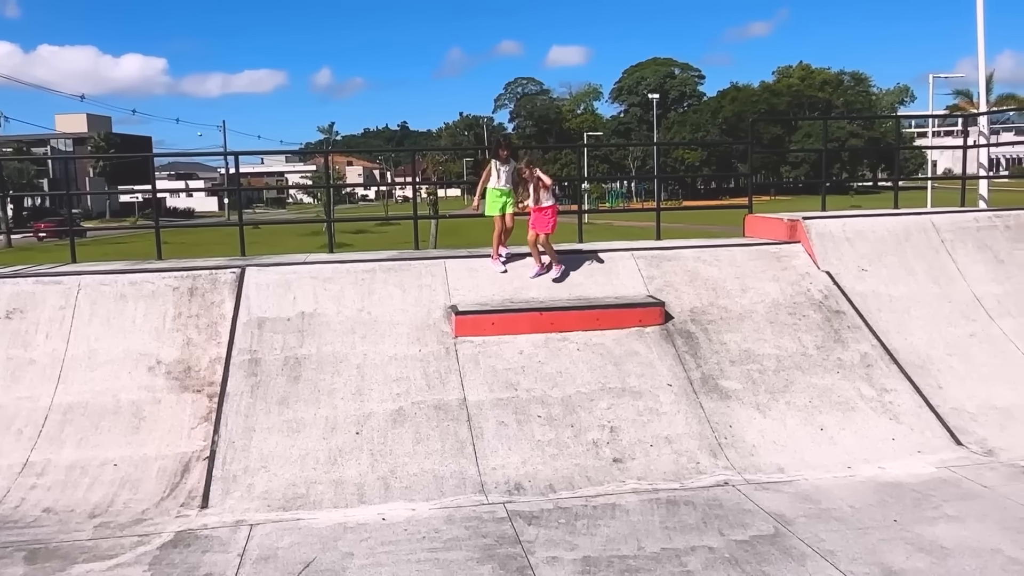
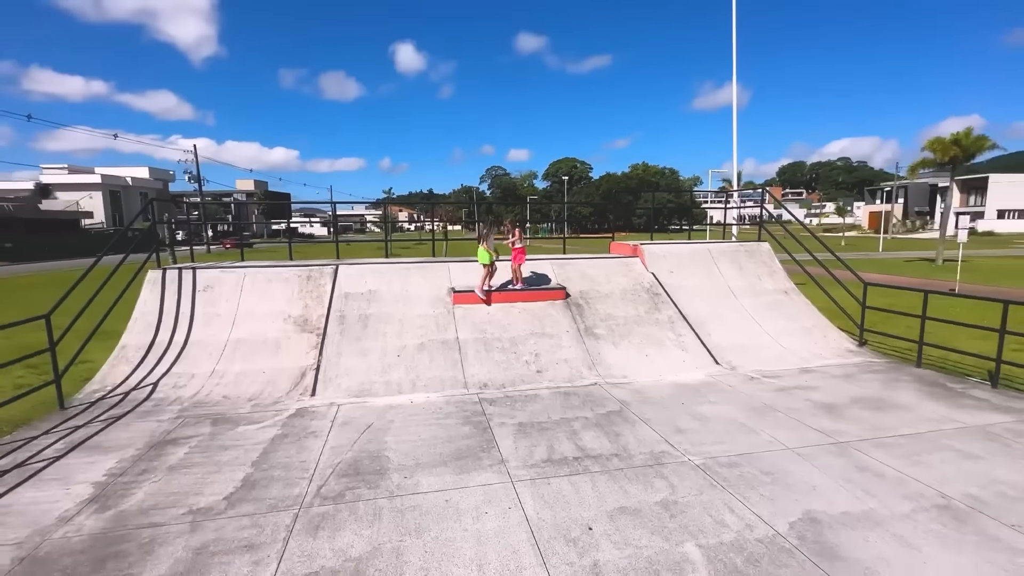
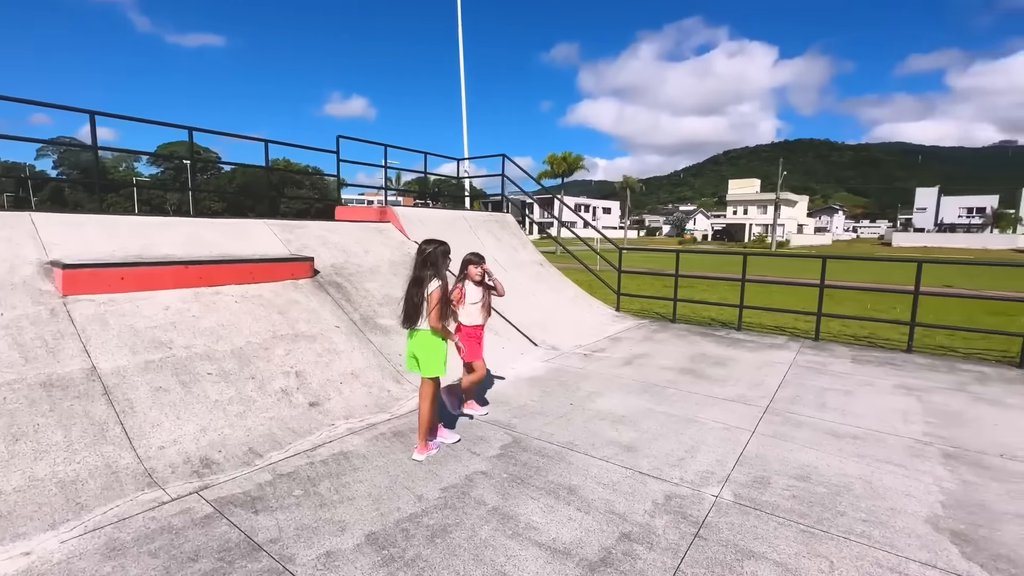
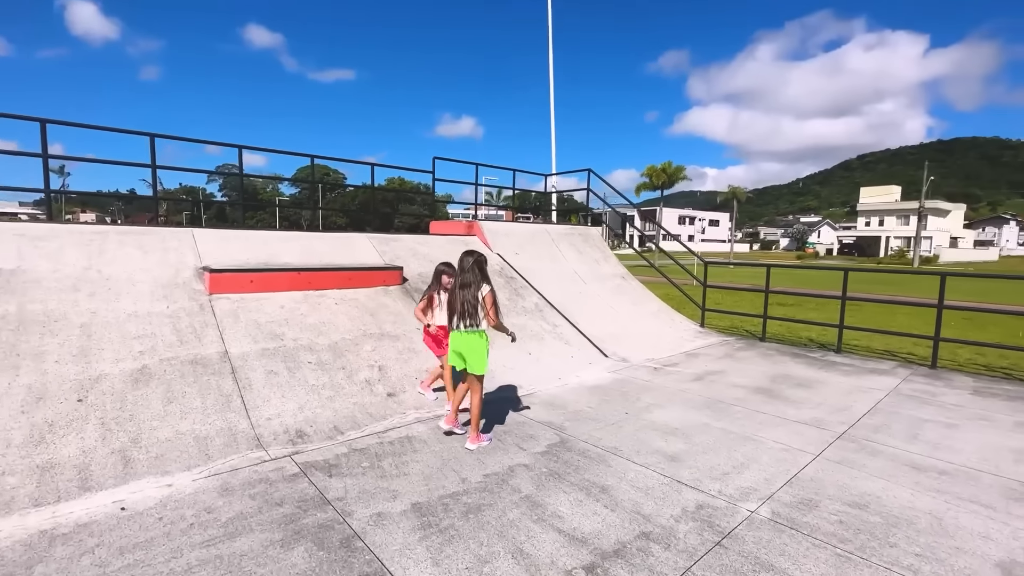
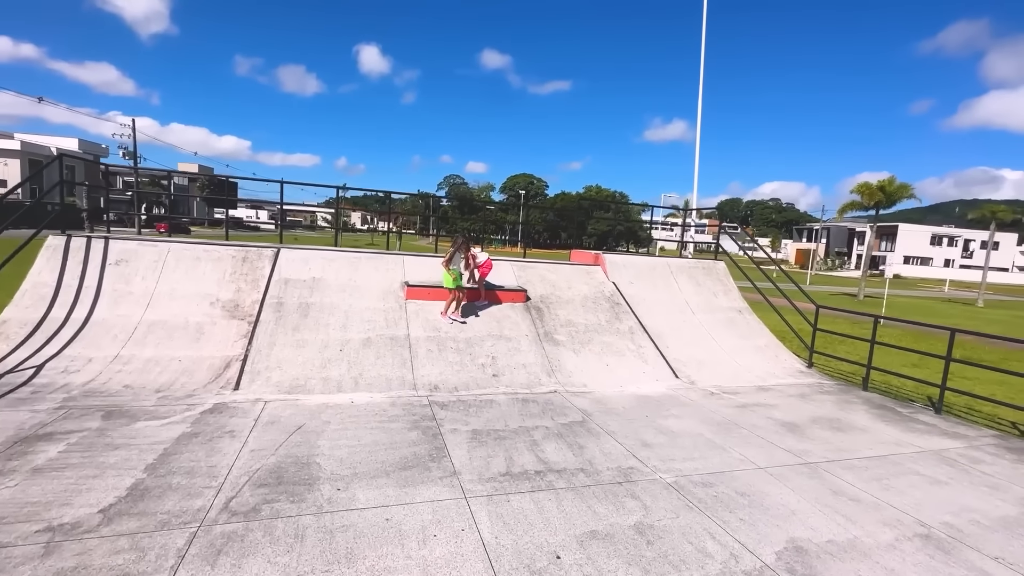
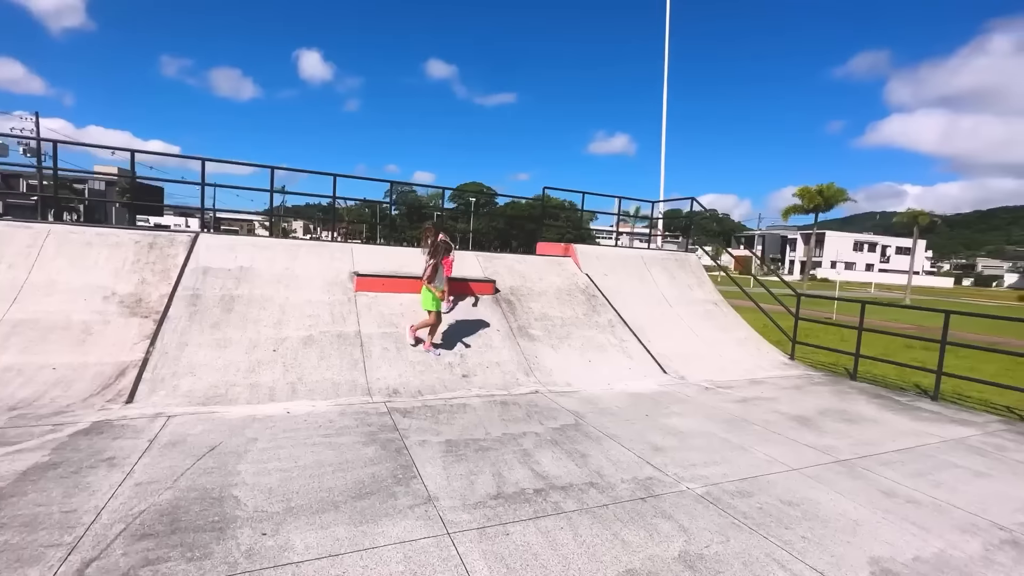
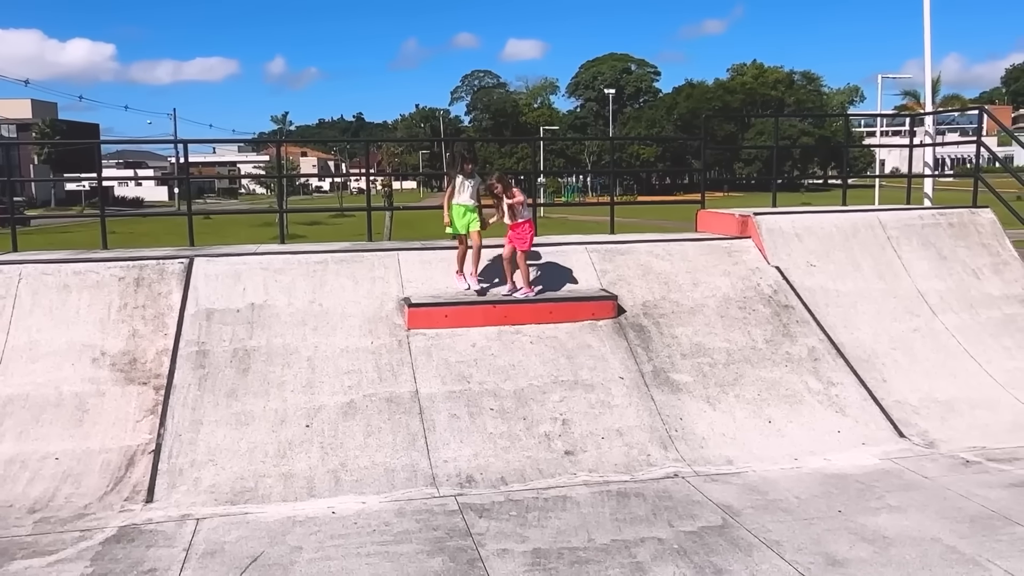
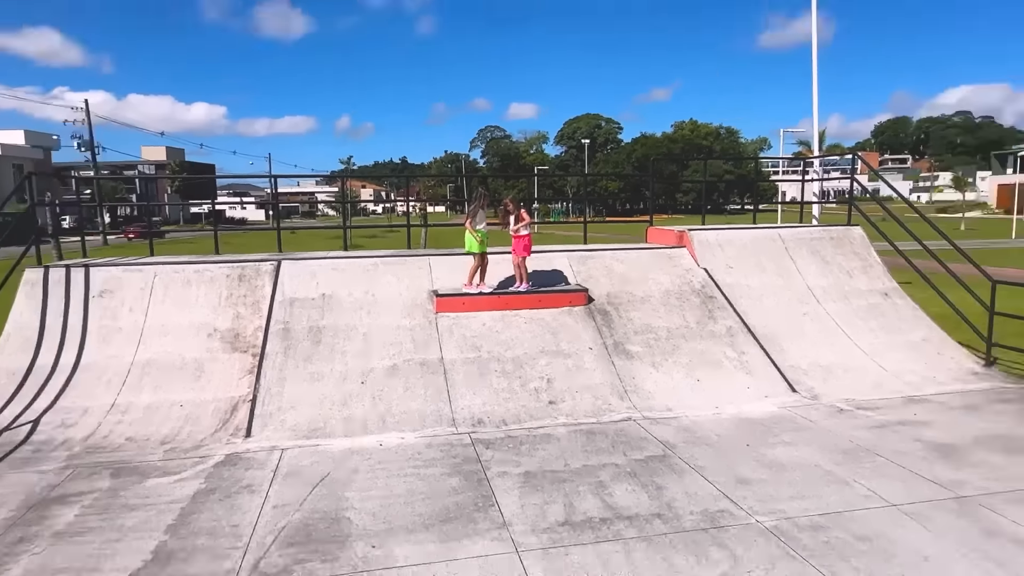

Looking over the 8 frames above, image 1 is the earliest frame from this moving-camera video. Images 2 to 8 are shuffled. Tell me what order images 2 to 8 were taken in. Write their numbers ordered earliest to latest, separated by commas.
7, 8, 2, 5, 6, 4, 3
